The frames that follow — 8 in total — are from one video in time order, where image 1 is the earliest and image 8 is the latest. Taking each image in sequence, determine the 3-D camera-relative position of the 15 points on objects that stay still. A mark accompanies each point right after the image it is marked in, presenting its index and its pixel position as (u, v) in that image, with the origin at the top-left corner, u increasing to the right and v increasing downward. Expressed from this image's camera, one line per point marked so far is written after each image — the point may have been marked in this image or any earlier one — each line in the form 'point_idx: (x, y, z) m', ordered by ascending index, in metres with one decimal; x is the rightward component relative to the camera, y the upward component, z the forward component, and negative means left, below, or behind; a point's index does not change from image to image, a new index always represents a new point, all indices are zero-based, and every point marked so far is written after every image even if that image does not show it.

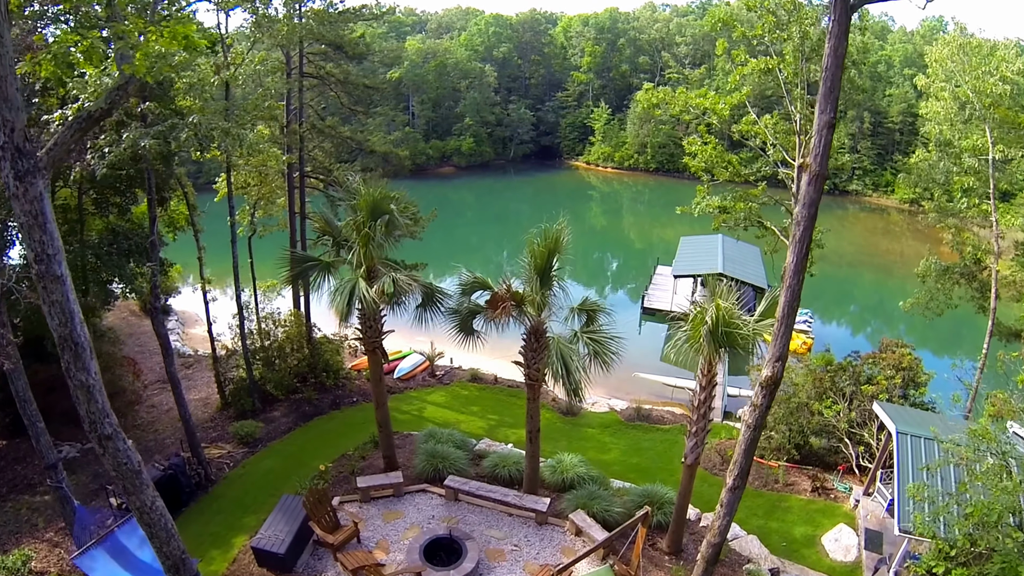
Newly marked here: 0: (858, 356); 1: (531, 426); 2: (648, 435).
0: (+7.3, -1.6, +13.9) m
1: (+0.2, -2.1, +9.9) m
2: (+3.0, -3.4, +15.3) m
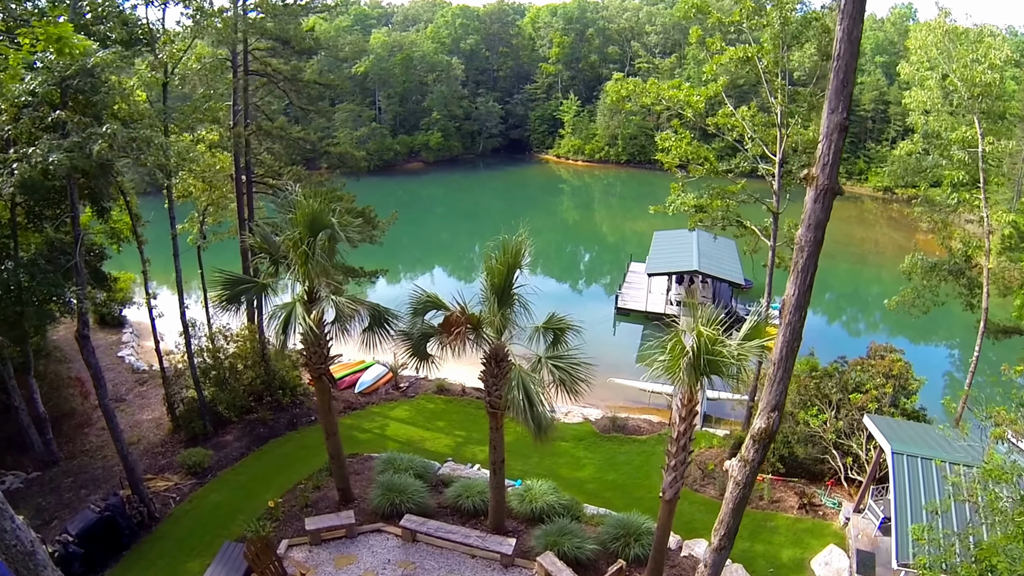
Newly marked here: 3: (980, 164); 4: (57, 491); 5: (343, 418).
0: (+6.7, -1.6, +13.2) m
1: (-0.3, -2.3, +9.0) m
2: (+2.3, -3.5, +14.5) m
3: (+8.7, +2.3, +12.2) m
4: (-9.2, -4.1, +13.4) m
5: (-3.9, -2.9, +15.2) m
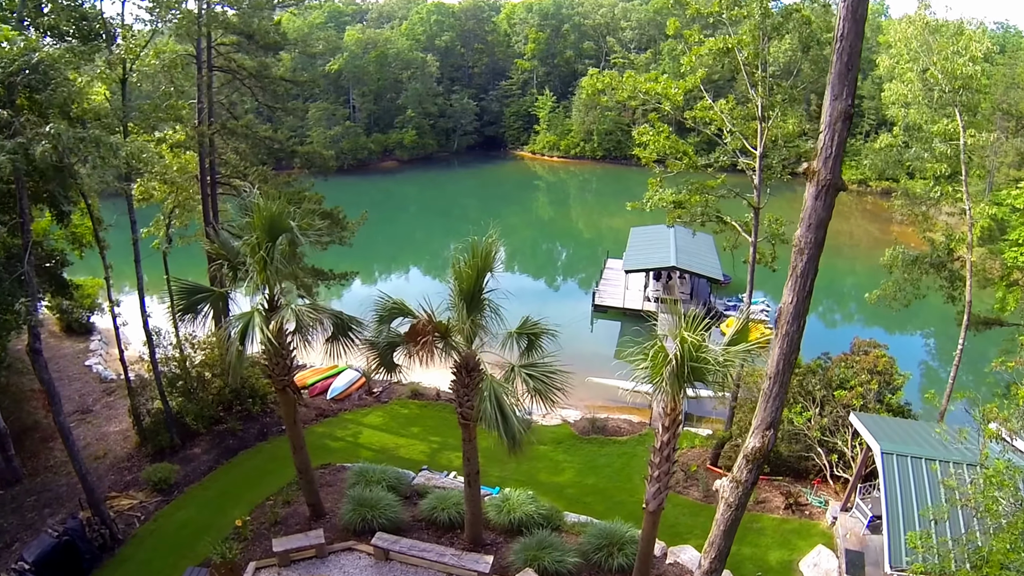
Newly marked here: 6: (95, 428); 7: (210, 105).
0: (+6.2, -1.5, +13.0) m
1: (-0.6, -2.4, +8.6) m
2: (+1.9, -3.4, +14.2) m
3: (+8.2, +2.4, +12.1) m
4: (-9.6, -4.3, +12.7) m
5: (-4.4, -3.0, +14.7) m
6: (-10.0, -3.4, +16.1) m
7: (-6.0, +3.8, +13.8) m
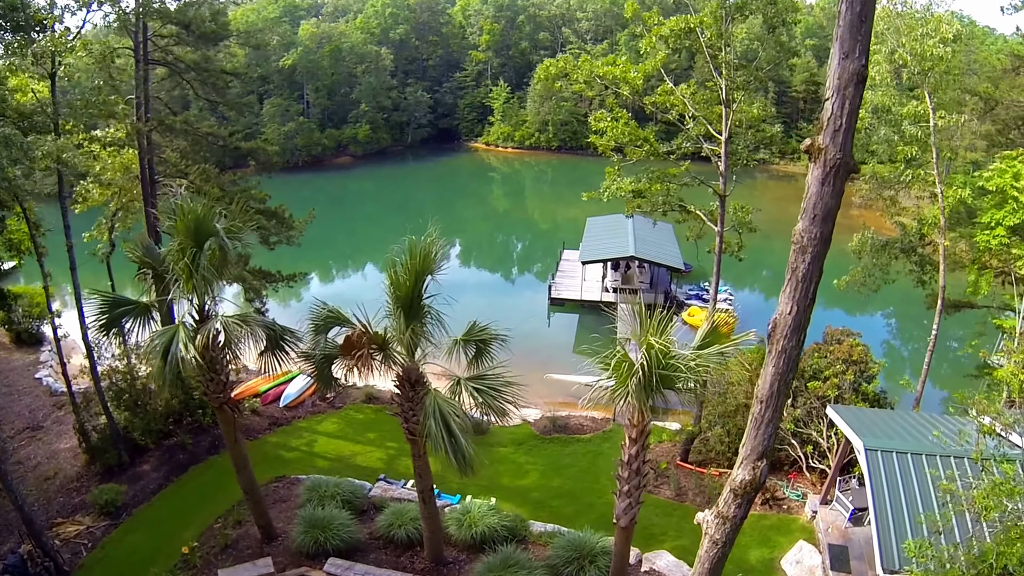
0: (+5.5, -1.2, +12.7) m
1: (-1.0, -2.4, +7.9) m
2: (+1.1, -3.3, +13.7) m
3: (+7.4, +2.7, +11.8) m
4: (-10.1, -4.6, +11.6) m
5: (-5.1, -3.1, +13.8) m
6: (-10.8, -3.6, +15.0) m
7: (-6.9, +3.6, +12.8) m
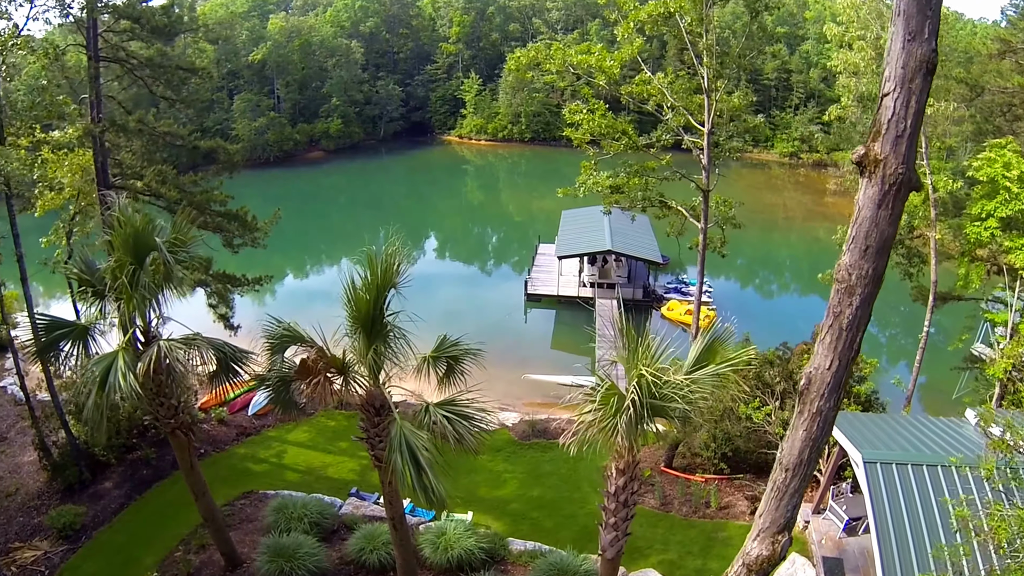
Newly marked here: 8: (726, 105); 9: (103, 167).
0: (+5.1, -1.1, +12.3) m
1: (-1.3, -2.5, +7.3) m
2: (+0.7, -3.3, +13.2) m
3: (+6.9, +2.8, +11.4) m
4: (-10.5, -4.9, +10.7) m
5: (-5.5, -3.3, +13.1) m
6: (-11.3, -3.9, +14.1) m
7: (-7.5, +3.4, +11.9) m
8: (+3.5, +2.9, +10.7) m
9: (-7.5, +2.2, +12.0) m
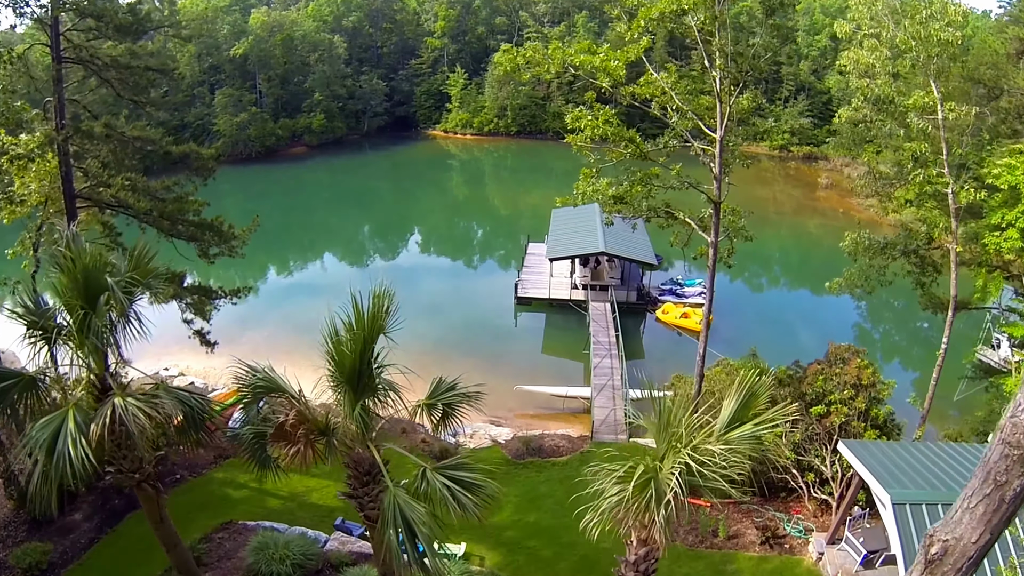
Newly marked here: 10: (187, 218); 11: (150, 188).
0: (+5.0, -1.3, +11.7) m
1: (-1.3, -2.8, +6.7) m
2: (+0.6, -3.6, +12.6) m
3: (+6.8, +2.6, +10.9) m
4: (-10.5, -5.3, +9.9) m
5: (-5.6, -3.6, +12.4) m
6: (-11.4, -4.3, +13.3) m
7: (-7.6, +3.1, +11.1) m
8: (+3.4, +2.7, +10.1) m
9: (-7.6, +1.9, +11.2) m
10: (-6.0, +1.2, +11.9) m
11: (-6.6, +1.8, +11.8) m
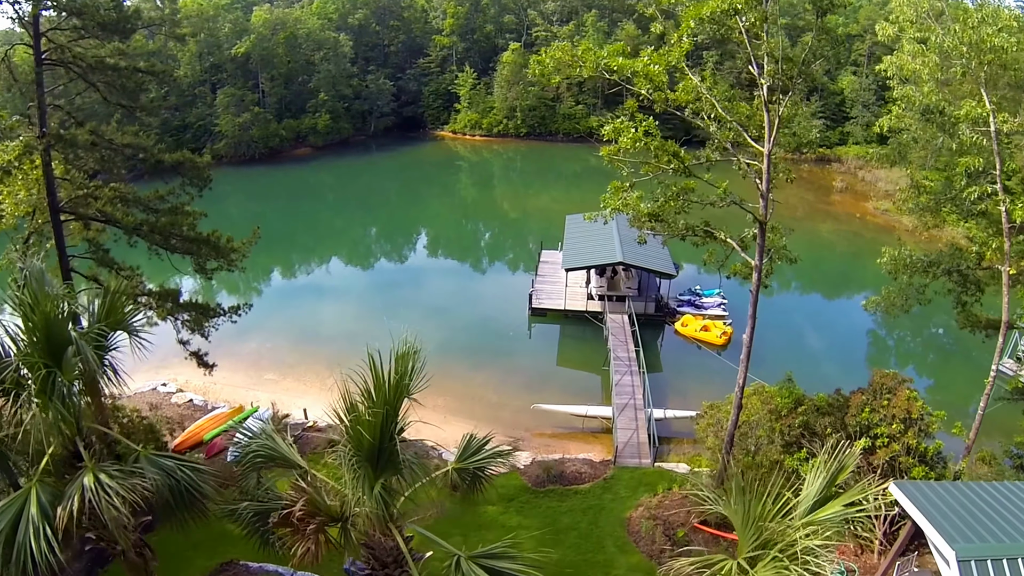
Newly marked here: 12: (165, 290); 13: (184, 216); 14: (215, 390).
0: (+5.3, -1.7, +10.9) m
1: (-1.0, -3.1, +5.9) m
2: (+0.9, -3.9, +11.8) m
3: (+7.1, +2.3, +10.1) m
4: (-10.2, -5.5, +9.2) m
5: (-5.3, -3.9, +11.6) m
6: (-11.0, -4.5, +12.6) m
7: (-7.3, +2.8, +10.4) m
8: (+3.7, +2.4, +9.3) m
9: (-7.3, +1.6, +10.4) m
10: (-5.6, +0.9, +11.2) m
11: (-6.2, +1.5, +11.1) m
12: (-5.8, 0.0, +10.9) m
13: (-5.7, +1.2, +11.4) m
14: (-7.5, -2.6, +16.7) m
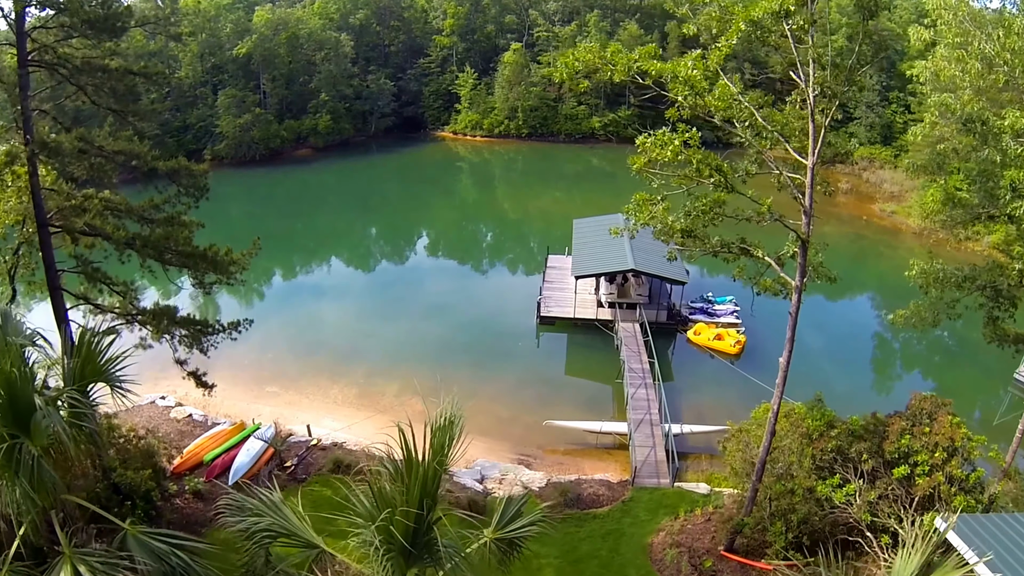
0: (+5.5, -1.9, +10.4) m
1: (-0.7, -3.4, +5.4) m
2: (+1.2, -4.1, +11.2) m
3: (+7.4, +2.0, +9.5) m
4: (-9.9, -5.8, +8.7) m
5: (-5.1, -4.1, +11.1) m
6: (-10.8, -4.8, +12.0) m
7: (-7.0, +2.6, +9.8) m
8: (+4.0, +2.1, +8.7) m
9: (-7.0, +1.3, +9.9) m
10: (-5.4, +0.7, +10.6) m
11: (-6.0, +1.3, +10.5) m
12: (-5.5, -0.3, +10.3) m
13: (-5.4, +1.0, +10.8) m
14: (-7.3, -2.8, +16.1) m
